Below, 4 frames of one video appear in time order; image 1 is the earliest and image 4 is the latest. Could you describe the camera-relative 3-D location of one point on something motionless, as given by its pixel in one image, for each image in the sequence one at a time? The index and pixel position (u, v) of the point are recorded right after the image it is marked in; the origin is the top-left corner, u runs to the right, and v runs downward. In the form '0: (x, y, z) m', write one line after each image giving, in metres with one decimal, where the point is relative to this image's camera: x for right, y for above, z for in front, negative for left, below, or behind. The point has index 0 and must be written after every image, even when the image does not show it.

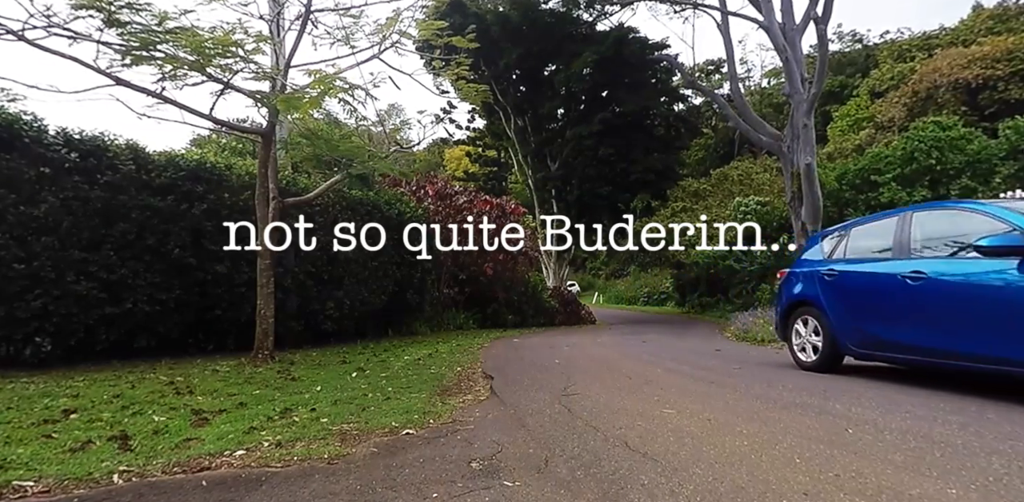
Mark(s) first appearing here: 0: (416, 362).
0: (-1.1, -1.3, +7.6) m
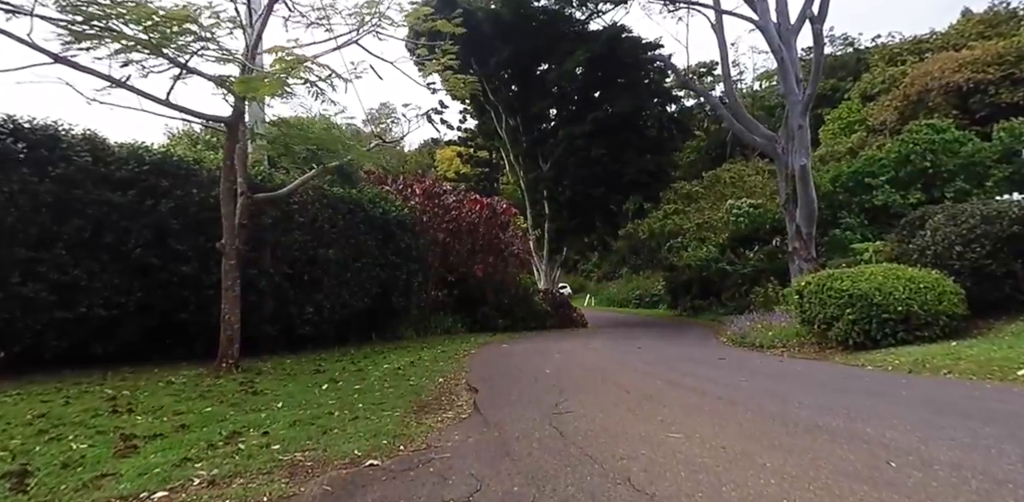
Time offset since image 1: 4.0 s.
0: (-1.3, -1.3, +7.0) m
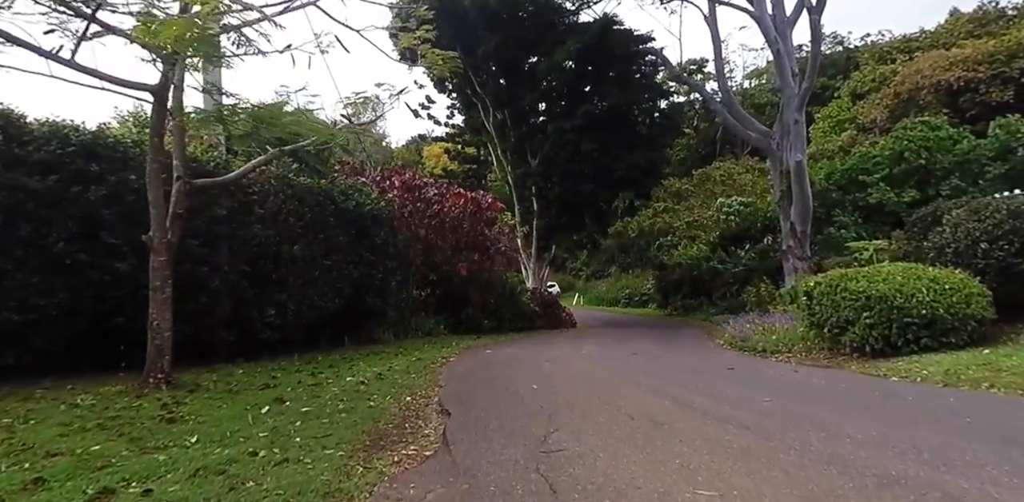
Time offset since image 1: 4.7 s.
0: (-1.4, -1.3, +6.0) m
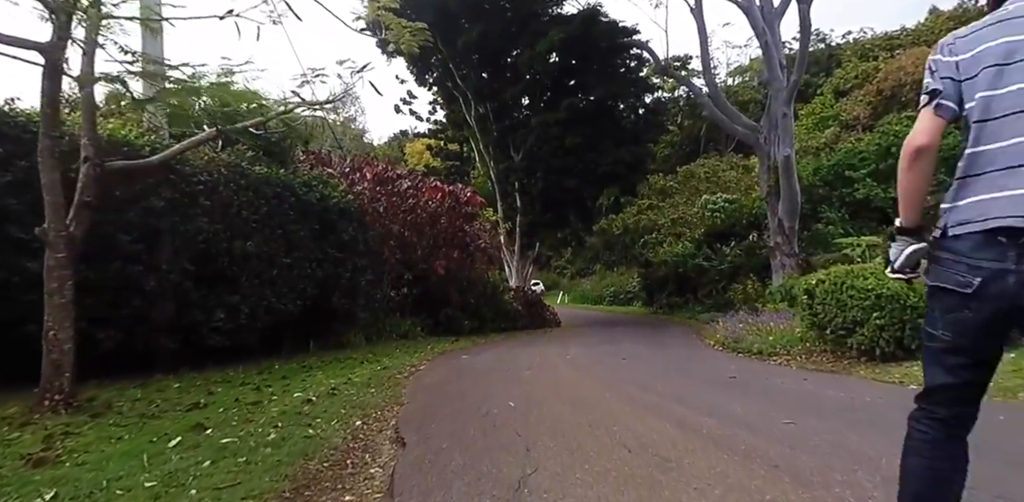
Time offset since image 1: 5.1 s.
0: (-1.7, -1.2, +5.1) m
